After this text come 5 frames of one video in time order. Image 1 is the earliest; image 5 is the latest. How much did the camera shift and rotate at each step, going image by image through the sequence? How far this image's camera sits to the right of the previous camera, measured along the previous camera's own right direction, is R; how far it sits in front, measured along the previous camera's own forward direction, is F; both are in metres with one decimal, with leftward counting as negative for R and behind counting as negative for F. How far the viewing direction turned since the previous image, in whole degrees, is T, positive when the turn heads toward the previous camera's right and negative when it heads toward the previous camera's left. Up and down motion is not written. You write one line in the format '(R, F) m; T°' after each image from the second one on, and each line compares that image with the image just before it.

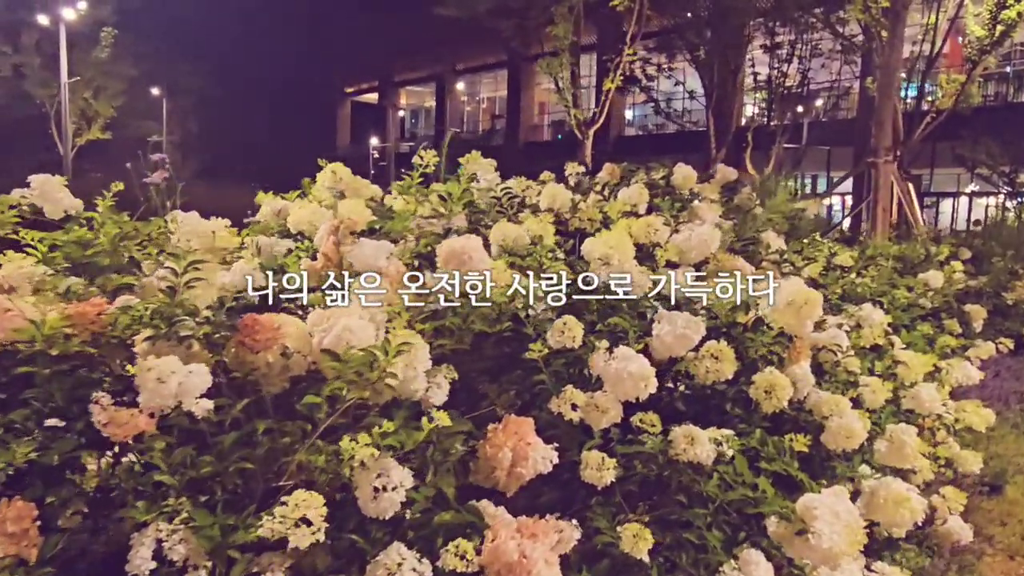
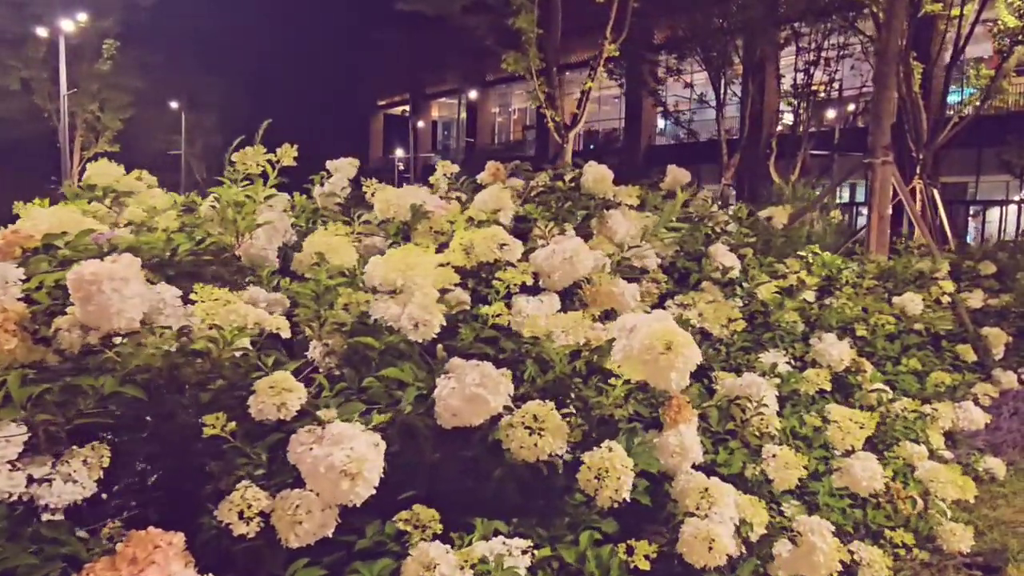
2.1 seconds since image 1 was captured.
(+0.8, +0.8) m; -3°
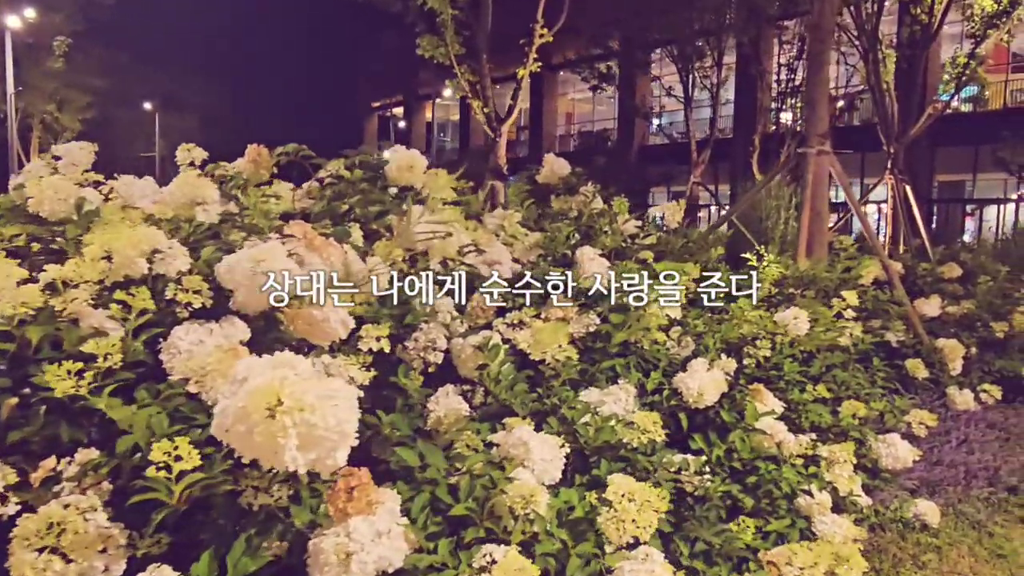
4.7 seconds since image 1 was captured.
(+0.9, +0.7) m; 0°
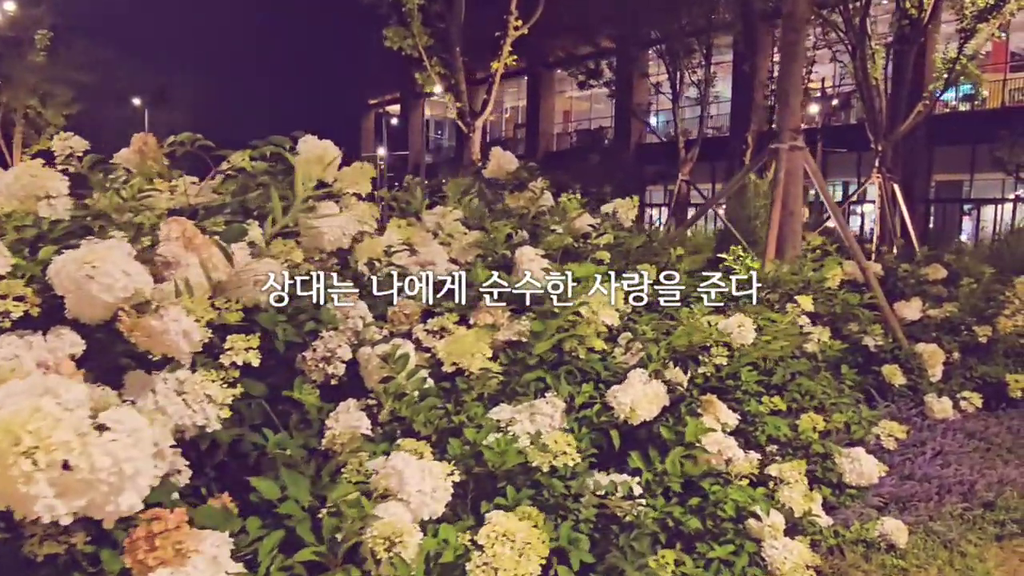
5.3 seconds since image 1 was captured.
(+0.3, +0.2) m; 0°
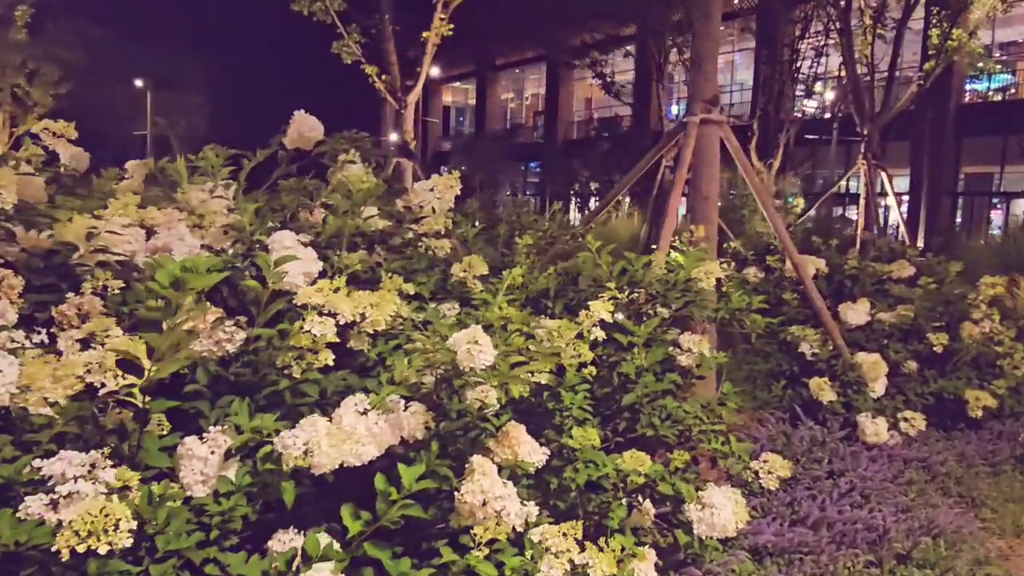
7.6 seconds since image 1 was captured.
(+1.0, +0.7) m; -2°
